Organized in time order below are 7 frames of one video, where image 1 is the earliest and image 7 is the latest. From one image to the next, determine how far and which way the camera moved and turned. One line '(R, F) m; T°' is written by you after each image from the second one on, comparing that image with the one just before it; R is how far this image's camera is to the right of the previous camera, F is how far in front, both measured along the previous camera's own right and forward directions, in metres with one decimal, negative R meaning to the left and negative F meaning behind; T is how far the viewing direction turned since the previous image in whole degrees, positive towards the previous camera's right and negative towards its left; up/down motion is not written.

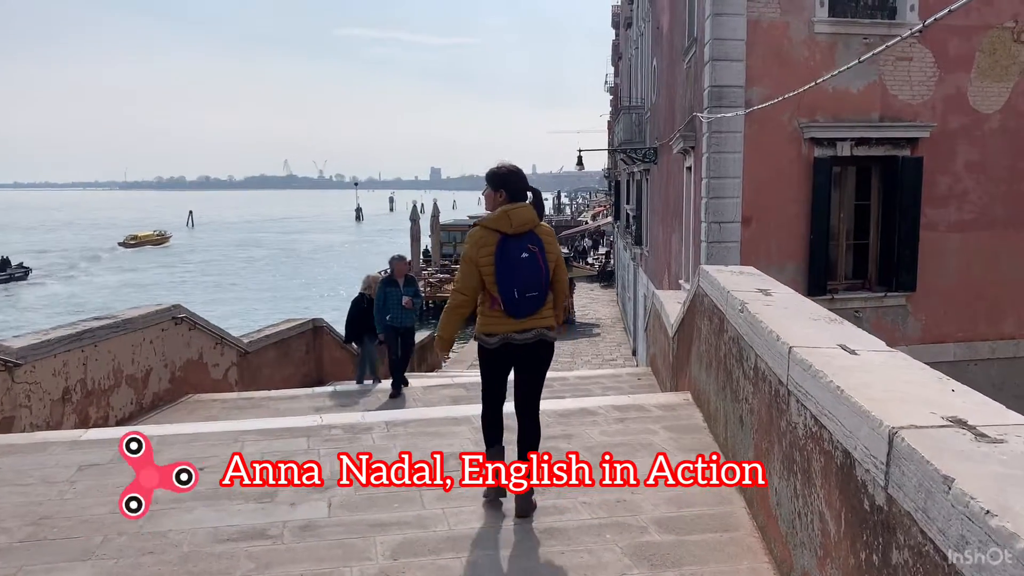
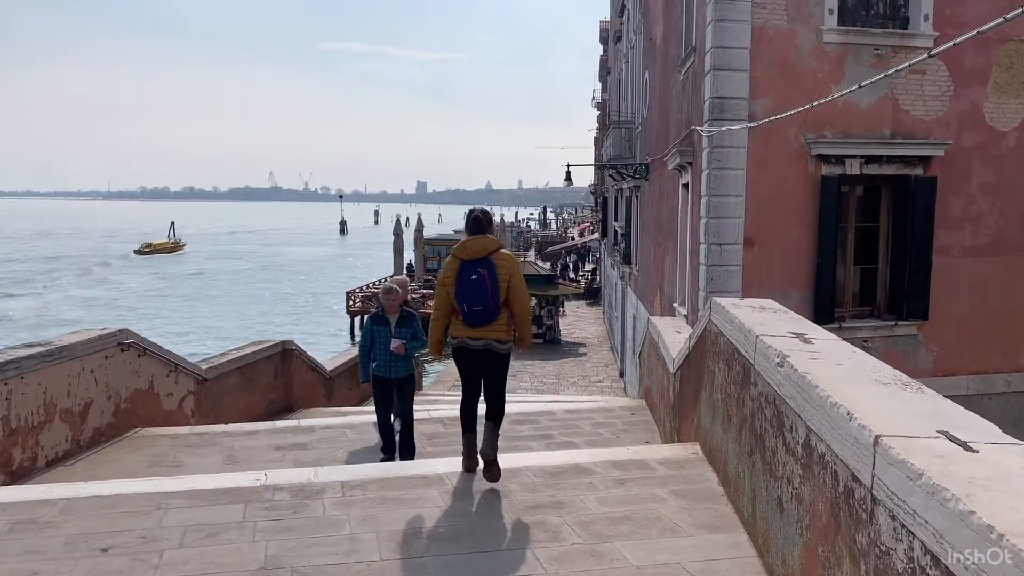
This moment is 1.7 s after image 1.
(0.0, +0.6) m; +1°
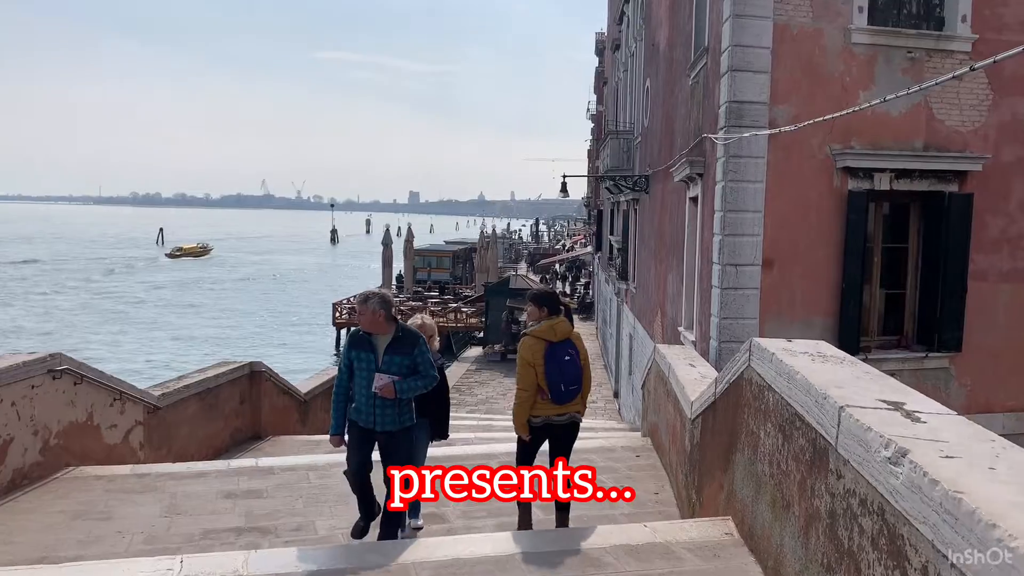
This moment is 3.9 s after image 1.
(0.0, +0.8) m; +1°
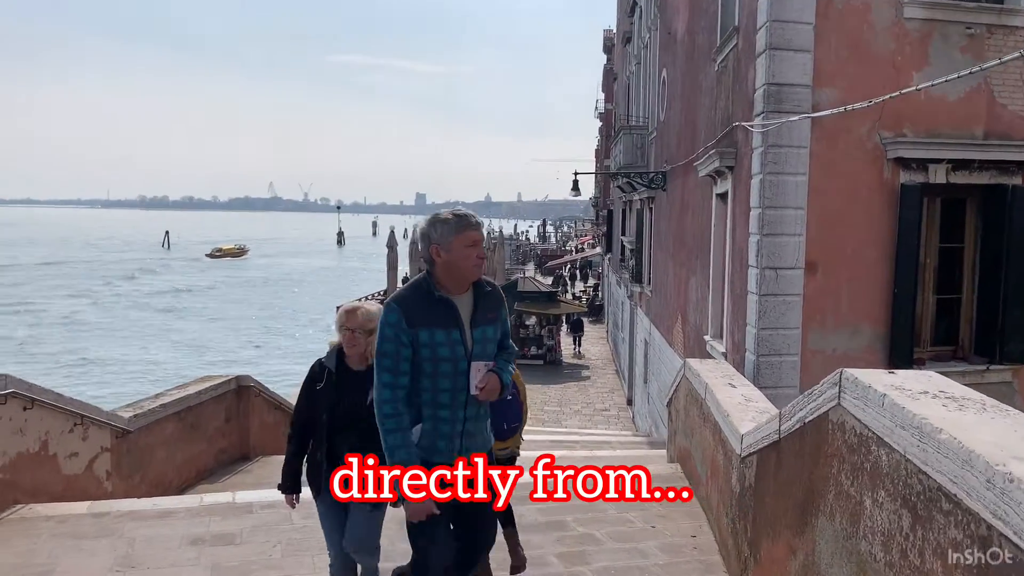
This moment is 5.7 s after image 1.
(0.0, +0.8) m; -1°
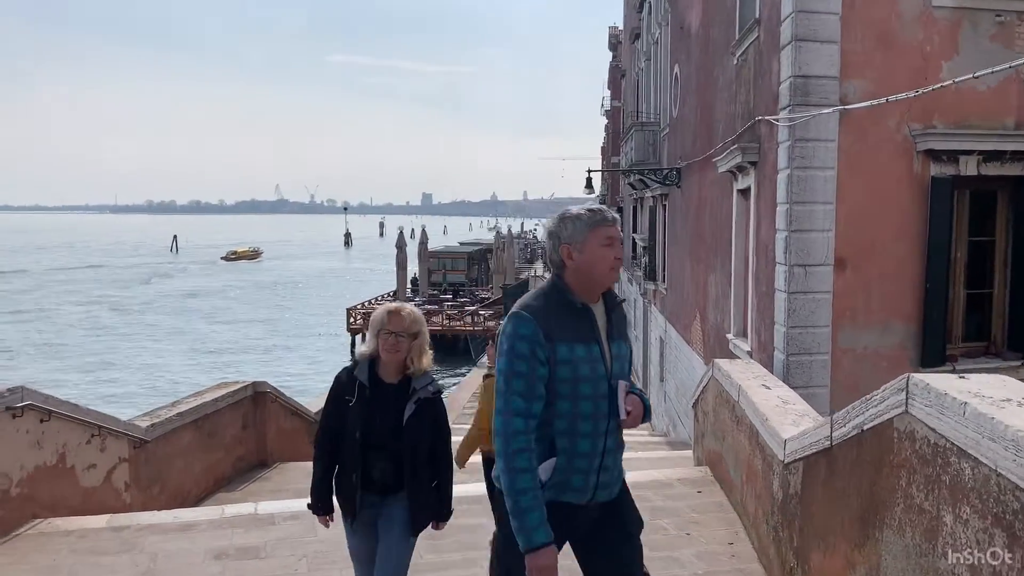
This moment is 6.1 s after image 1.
(-0.1, +0.1) m; 0°
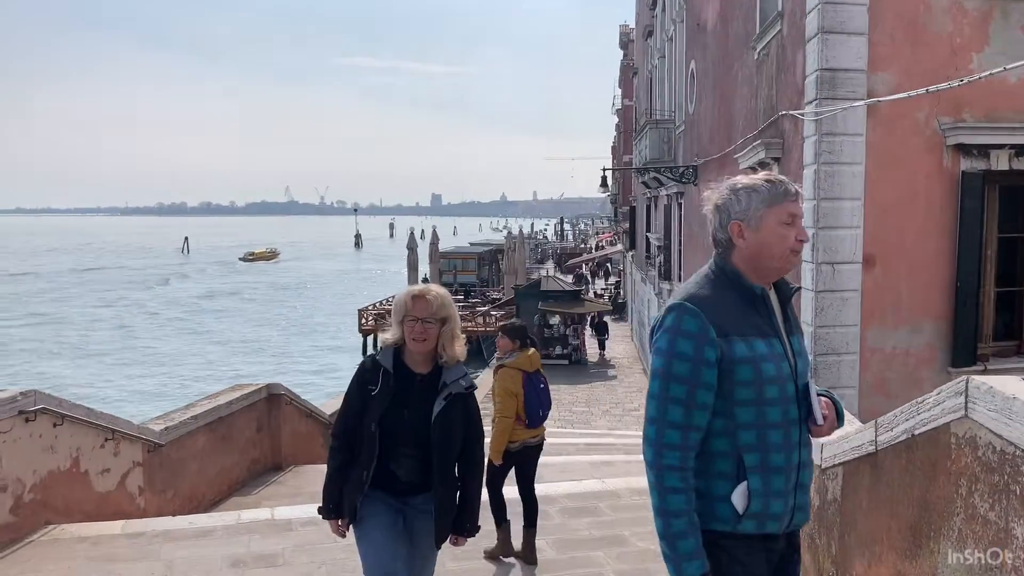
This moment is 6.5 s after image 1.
(-0.1, +0.1) m; -1°
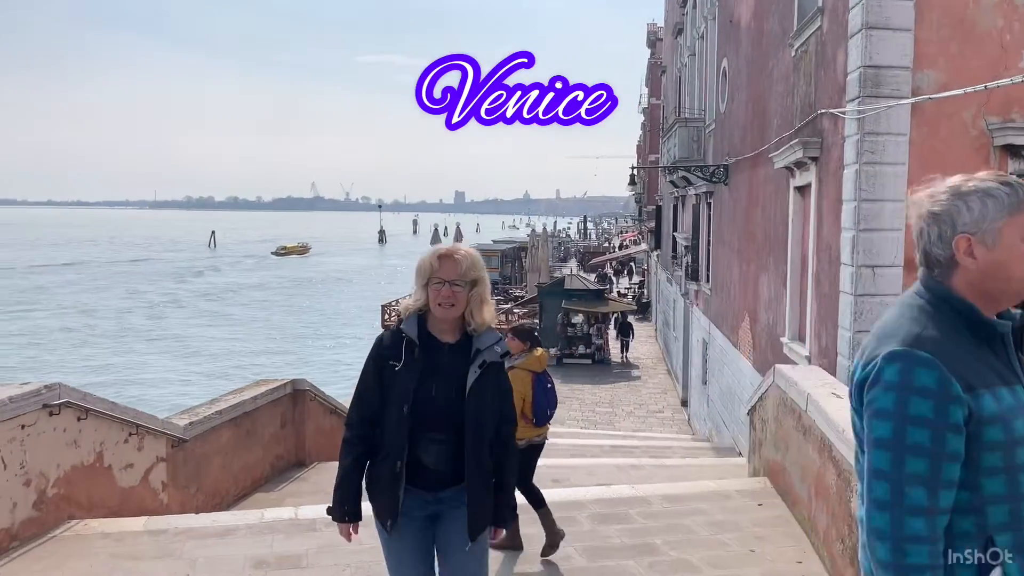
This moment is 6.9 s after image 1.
(0.0, +0.1) m; -2°
